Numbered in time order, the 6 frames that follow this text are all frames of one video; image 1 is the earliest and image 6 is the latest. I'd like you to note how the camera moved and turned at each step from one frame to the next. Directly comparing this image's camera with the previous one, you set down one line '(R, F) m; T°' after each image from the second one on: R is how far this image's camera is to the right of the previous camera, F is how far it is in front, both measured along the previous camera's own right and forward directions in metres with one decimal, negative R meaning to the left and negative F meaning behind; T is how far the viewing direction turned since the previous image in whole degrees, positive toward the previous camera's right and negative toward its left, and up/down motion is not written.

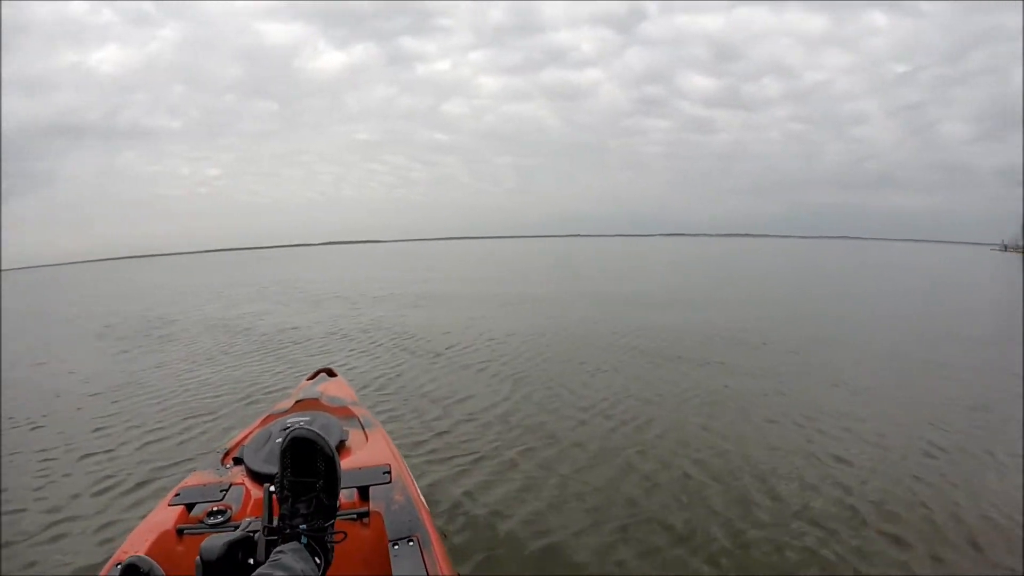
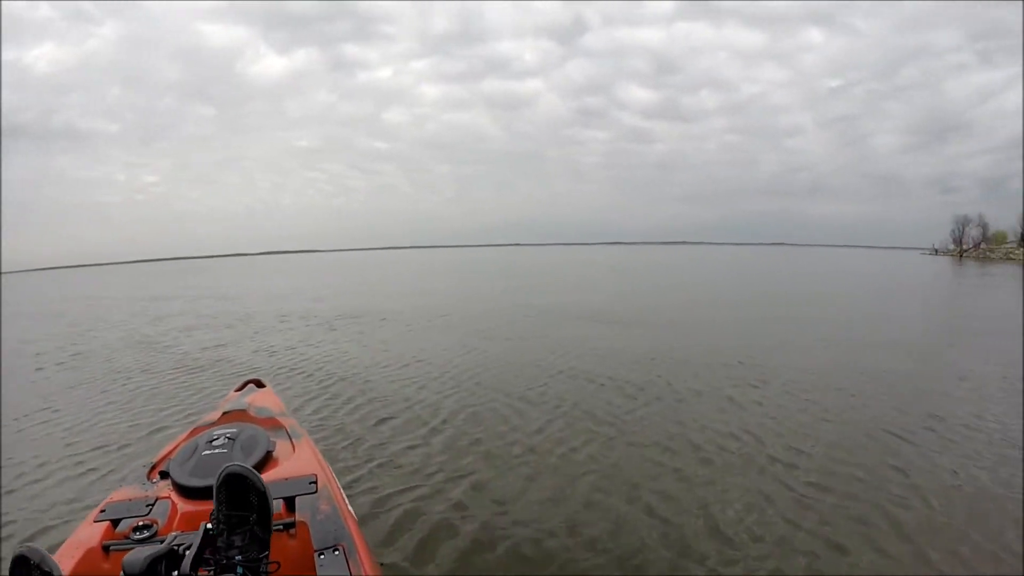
(+0.2, +0.7) m; +5°
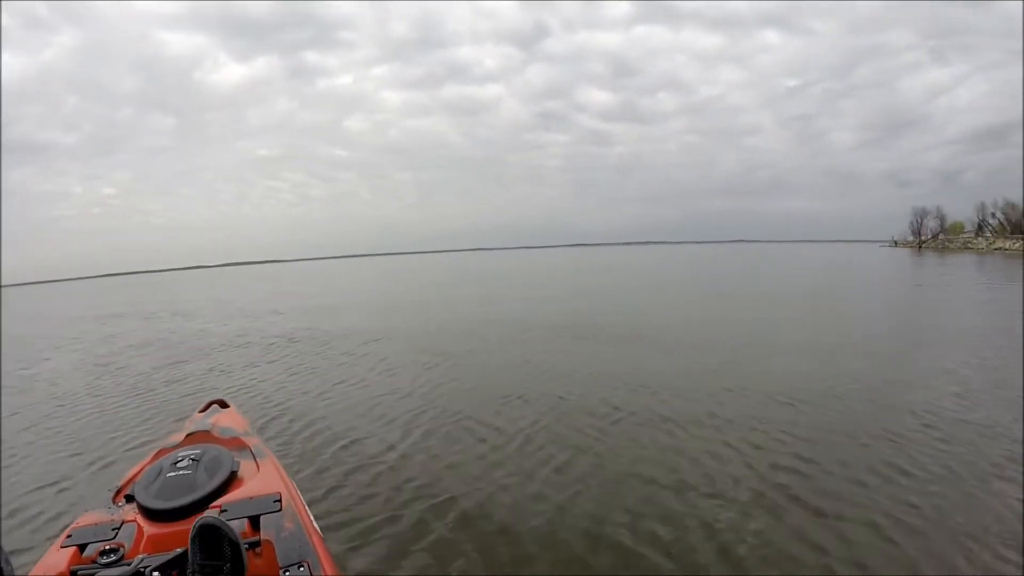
(+0.6, +0.2) m; +2°
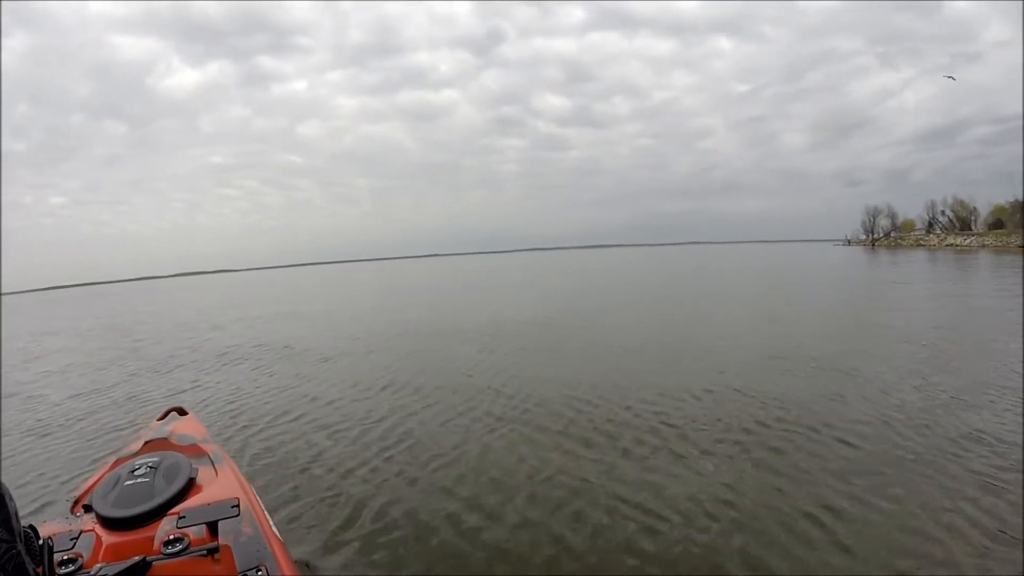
(+0.7, 0.0) m; +3°
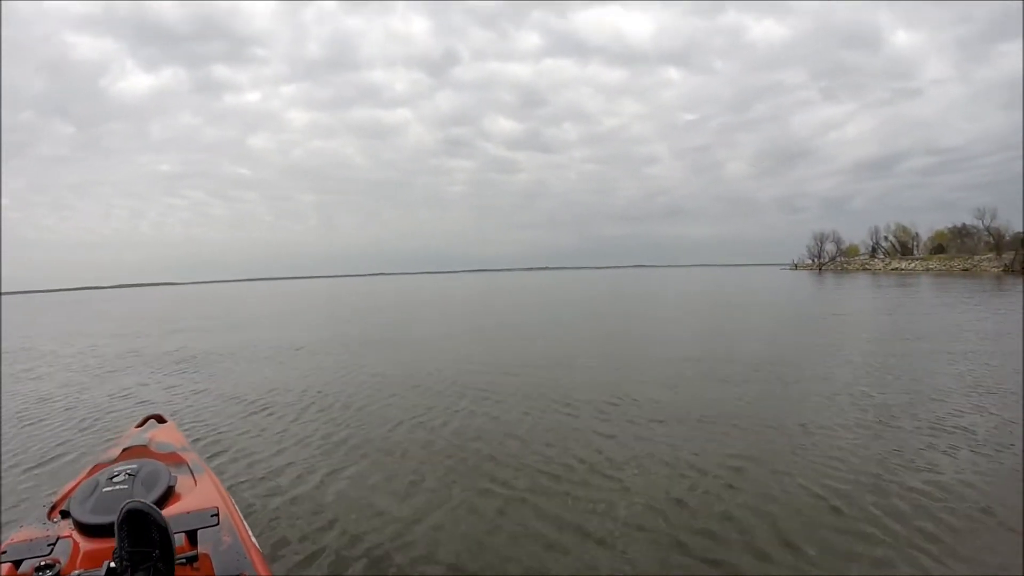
(+0.9, -0.1) m; +4°
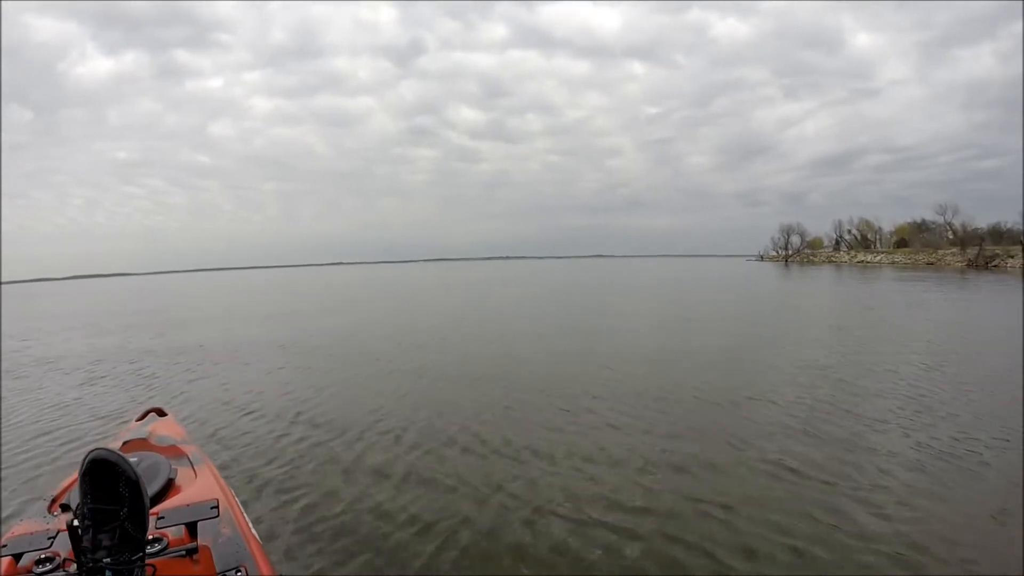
(+0.6, -0.2) m; +2°
